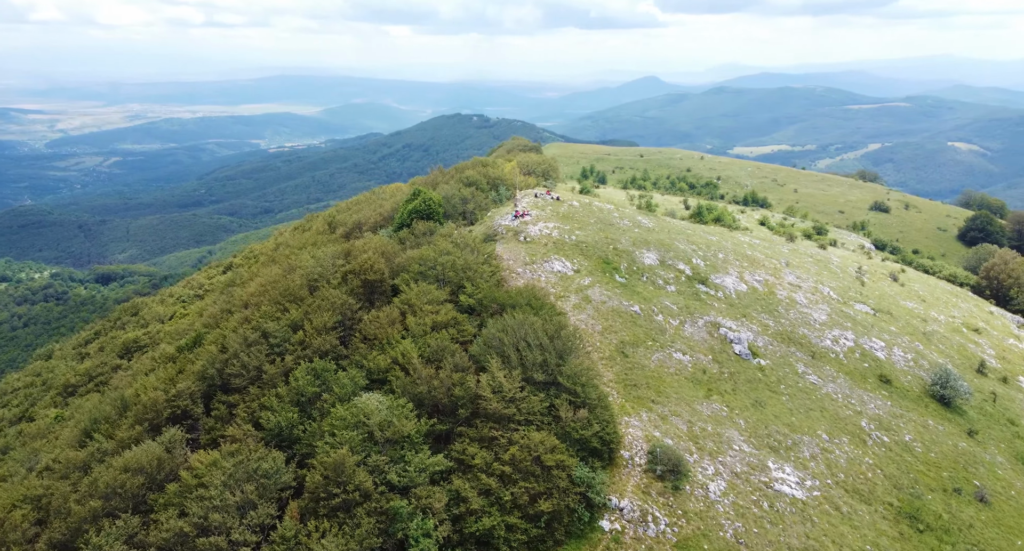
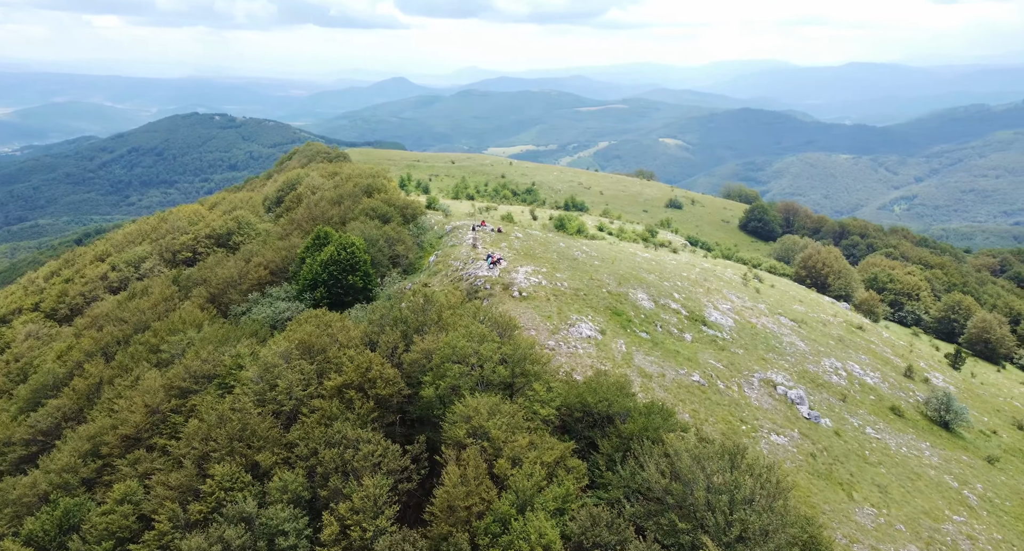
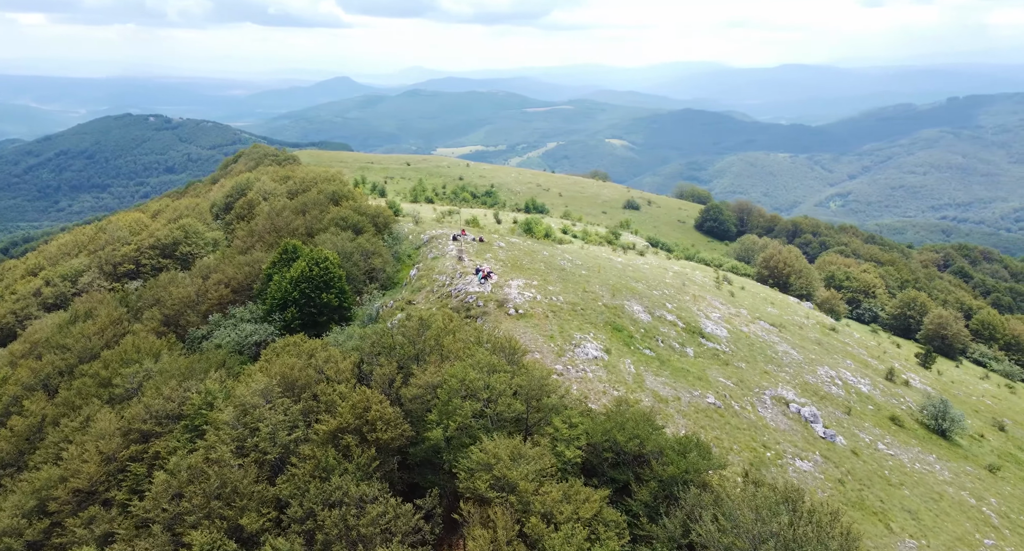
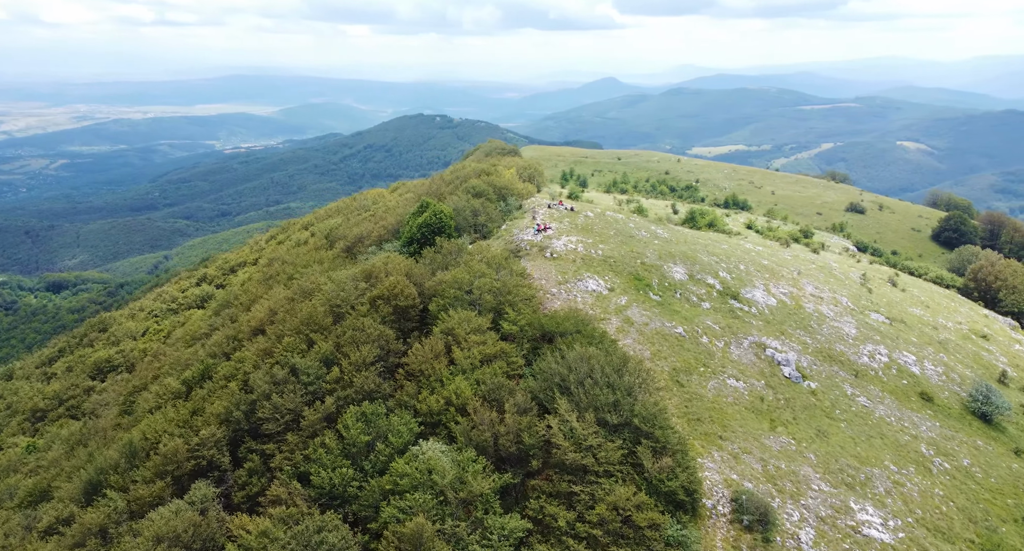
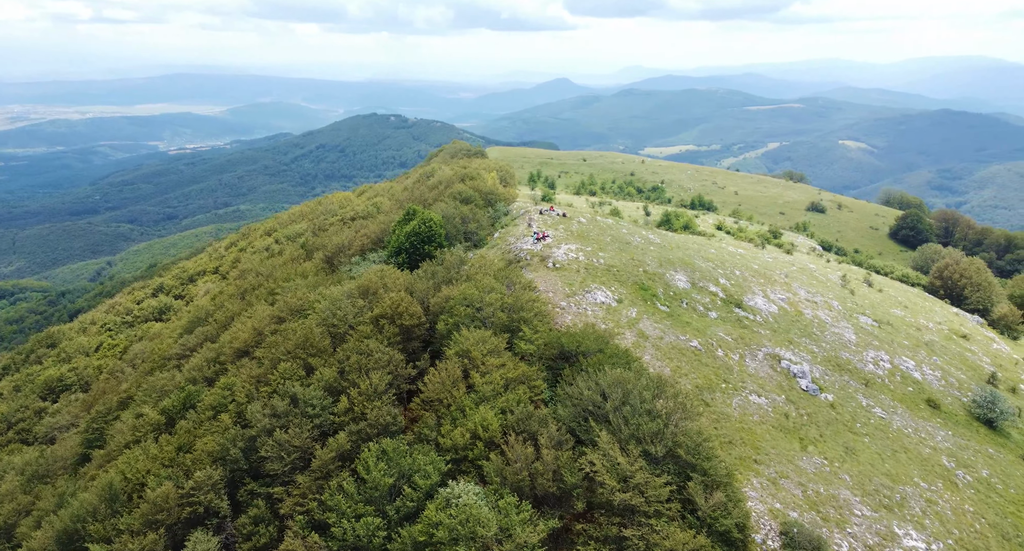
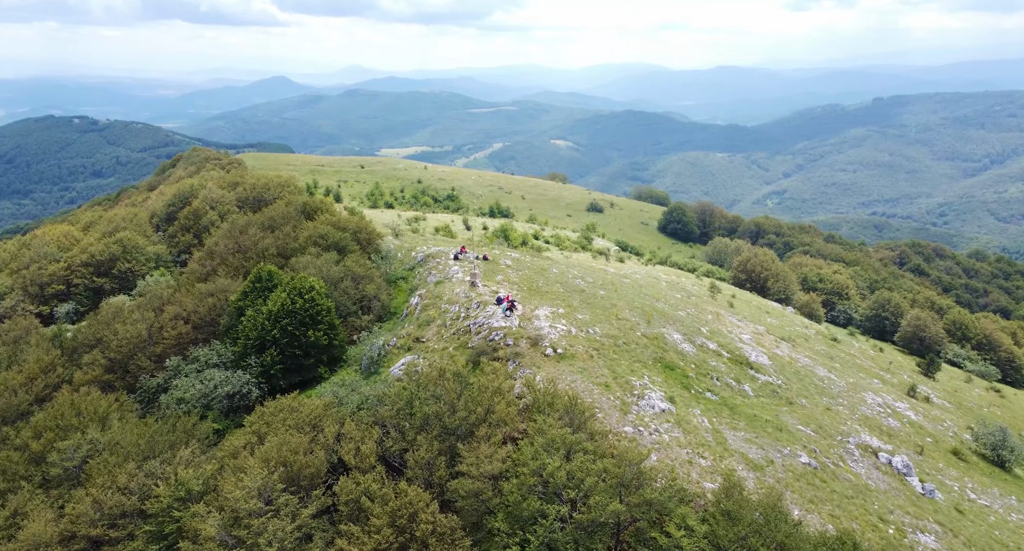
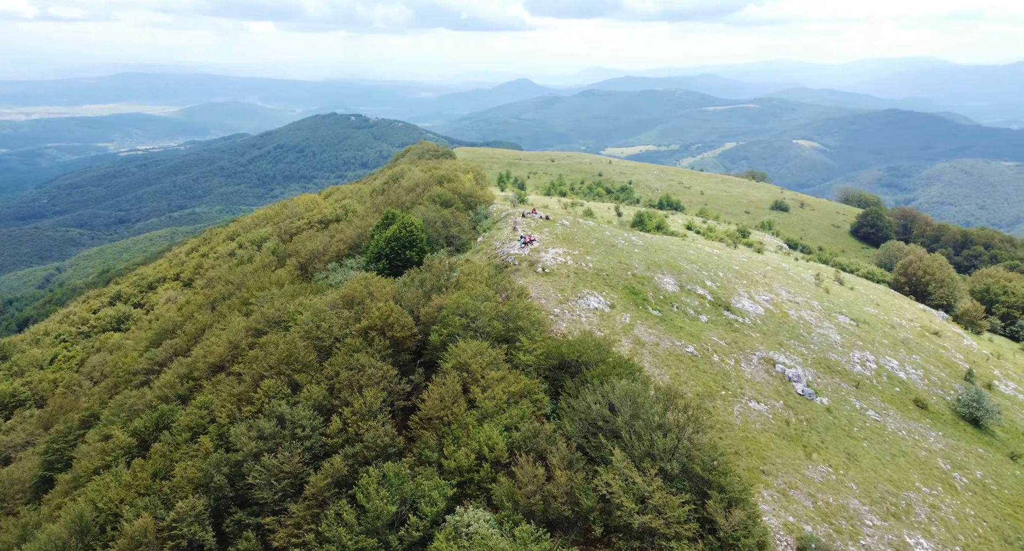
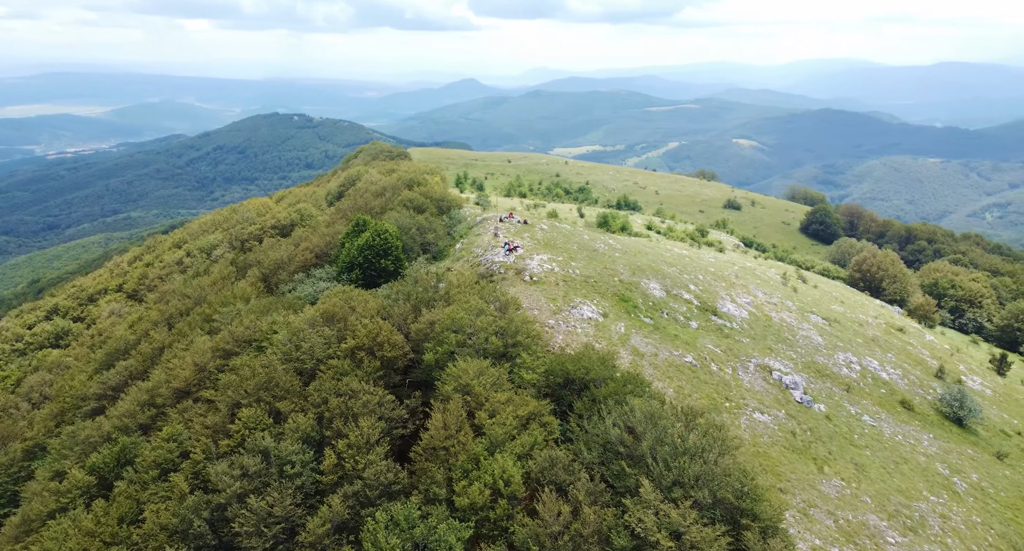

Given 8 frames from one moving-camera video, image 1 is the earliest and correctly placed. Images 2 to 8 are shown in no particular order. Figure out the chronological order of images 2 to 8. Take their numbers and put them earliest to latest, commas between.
4, 5, 7, 8, 2, 3, 6
